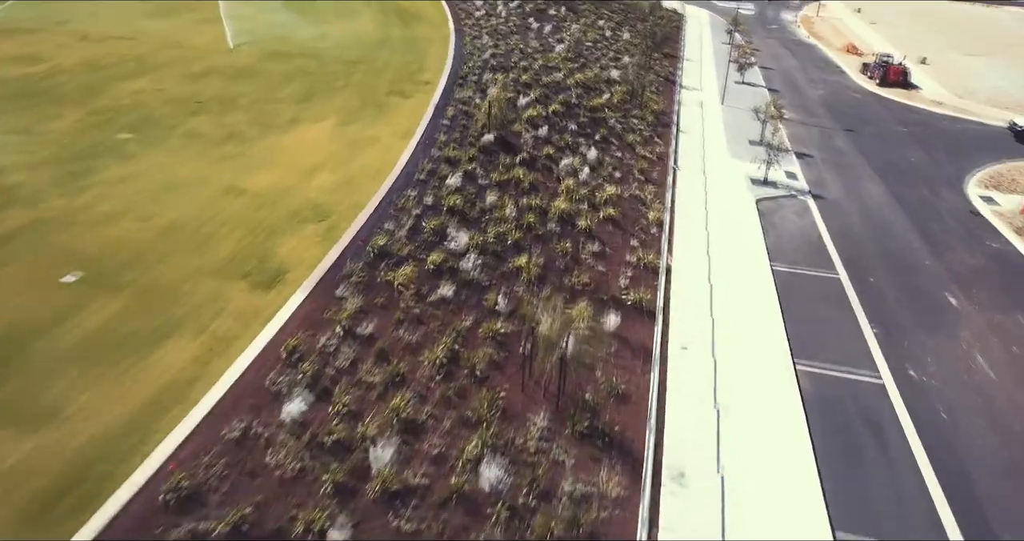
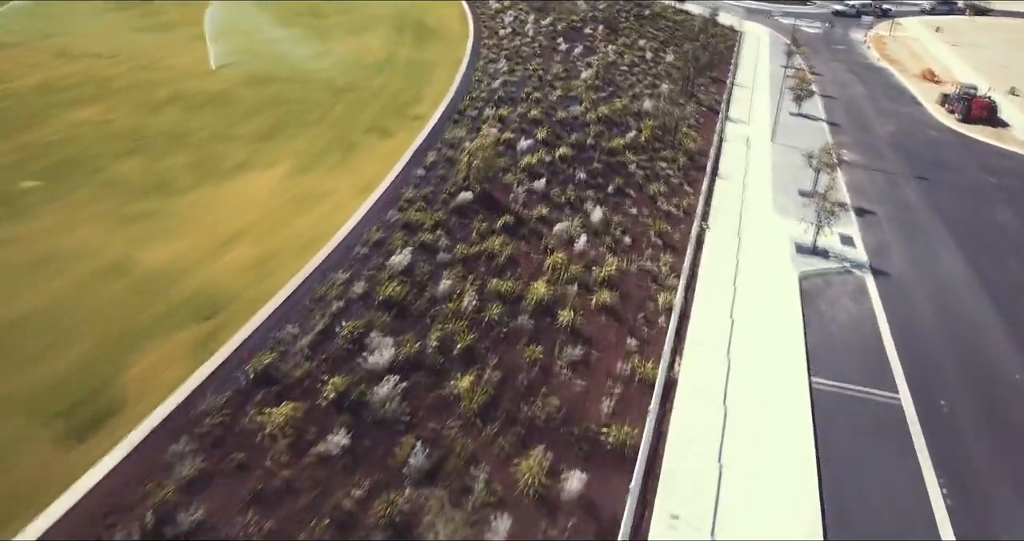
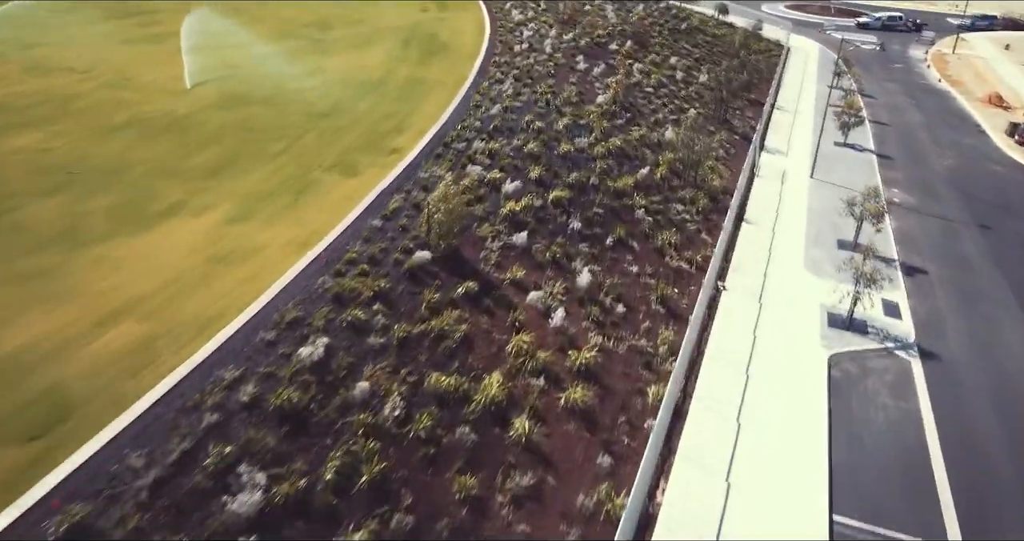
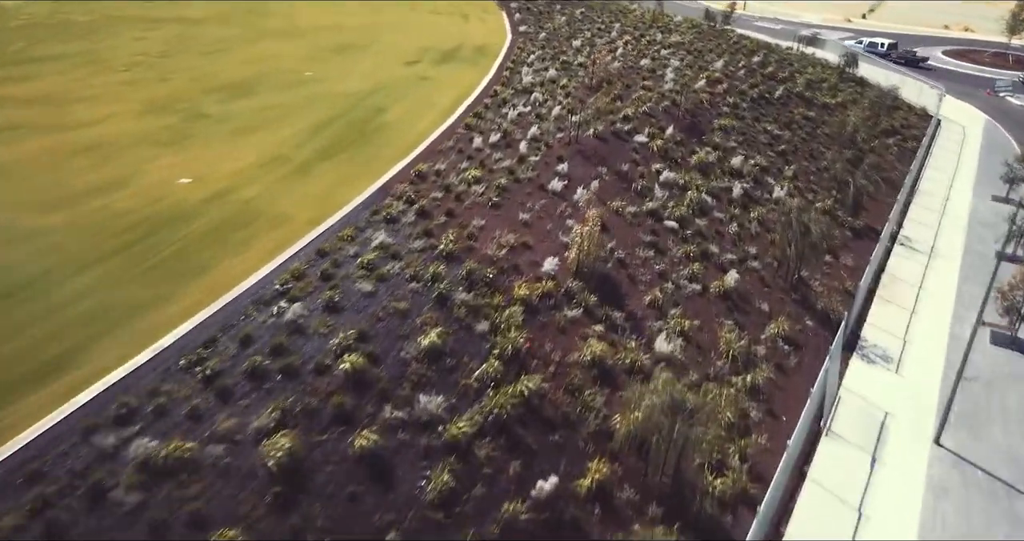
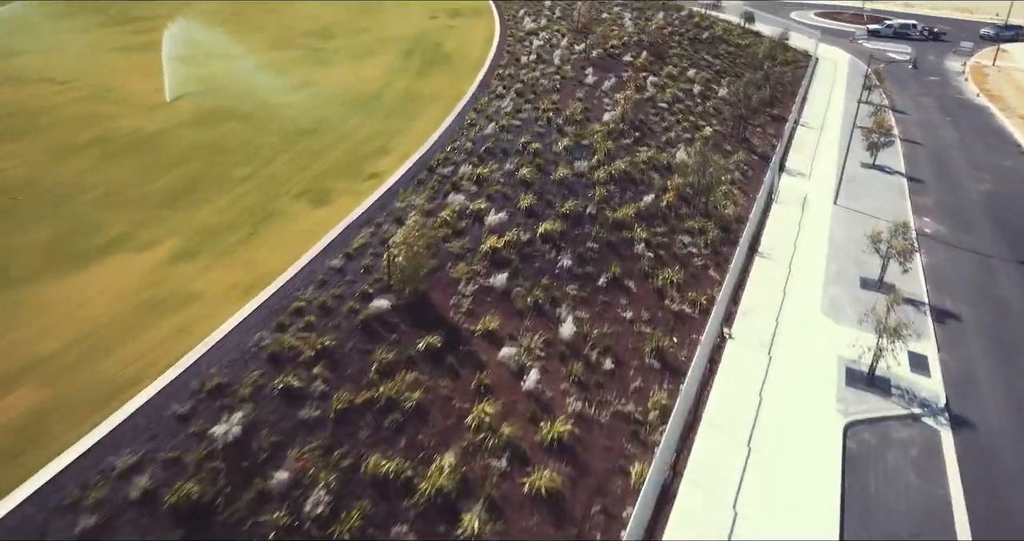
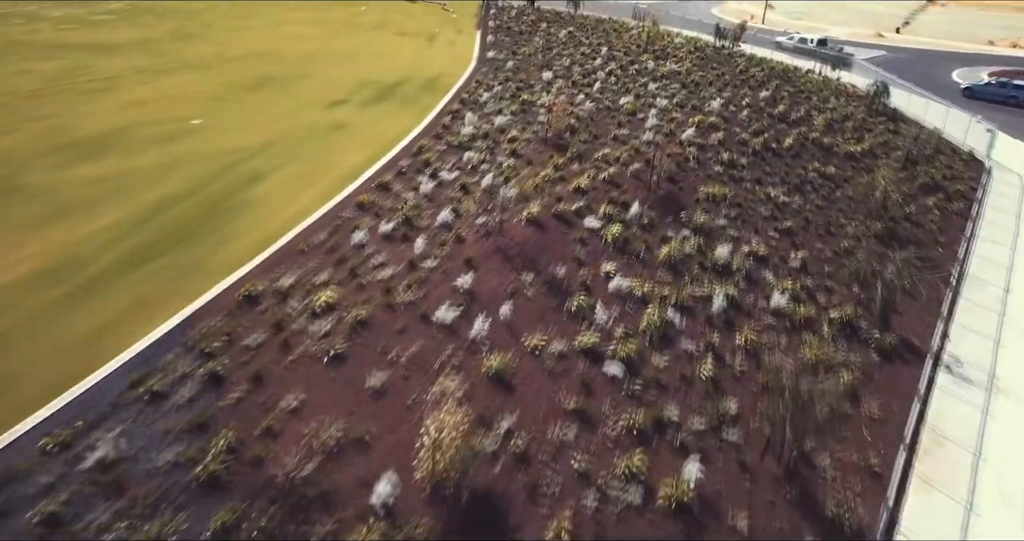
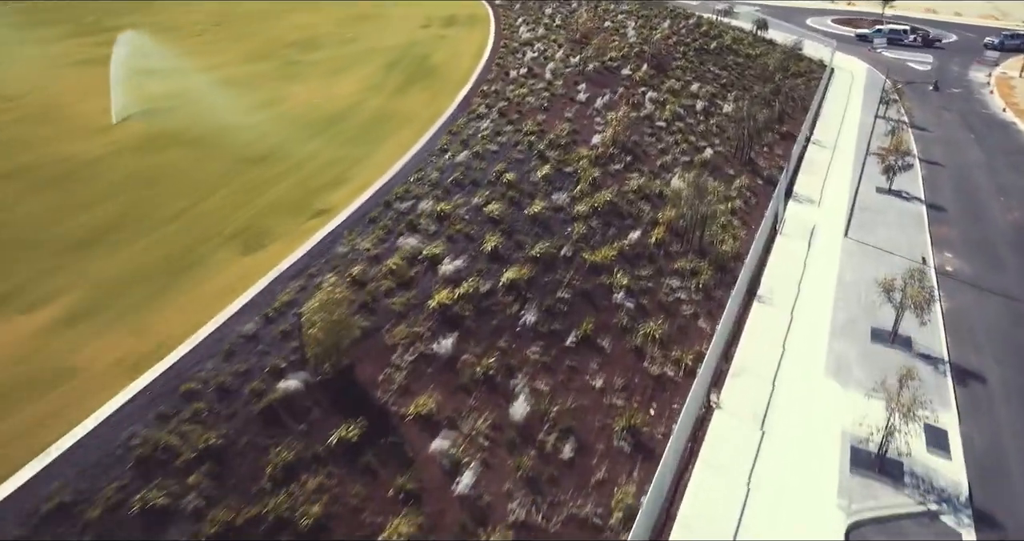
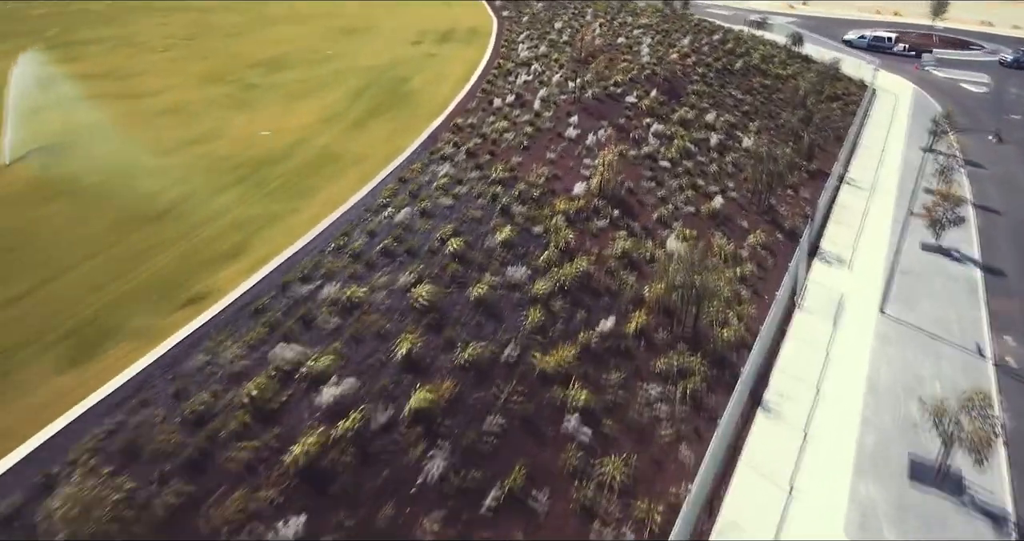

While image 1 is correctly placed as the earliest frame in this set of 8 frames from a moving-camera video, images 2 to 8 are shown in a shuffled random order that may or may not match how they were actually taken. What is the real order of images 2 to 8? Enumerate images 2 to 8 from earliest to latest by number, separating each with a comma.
2, 3, 5, 7, 8, 4, 6
